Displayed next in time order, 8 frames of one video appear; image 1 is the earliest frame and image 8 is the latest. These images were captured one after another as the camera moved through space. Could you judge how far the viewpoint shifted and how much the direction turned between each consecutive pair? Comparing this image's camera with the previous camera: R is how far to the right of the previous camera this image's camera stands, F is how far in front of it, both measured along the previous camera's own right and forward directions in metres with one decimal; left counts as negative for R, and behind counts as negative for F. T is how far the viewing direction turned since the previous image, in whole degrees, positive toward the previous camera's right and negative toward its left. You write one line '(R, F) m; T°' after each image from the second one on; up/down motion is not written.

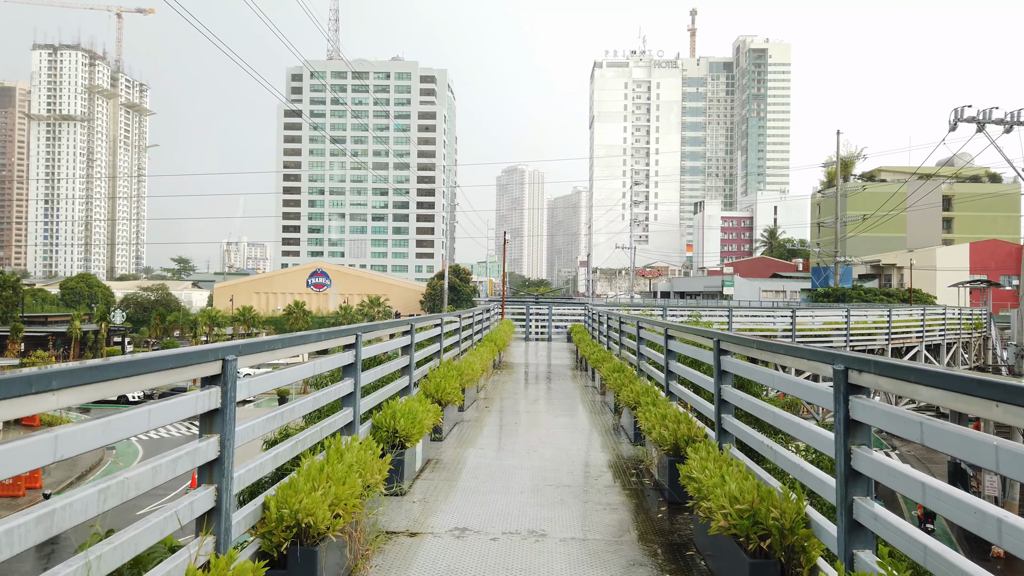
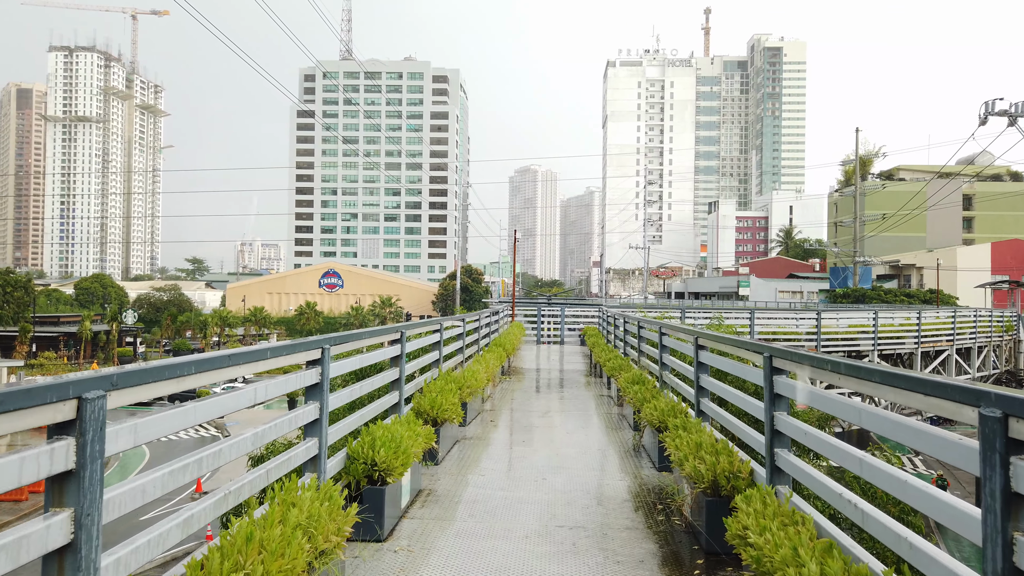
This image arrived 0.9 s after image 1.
(+0.1, +0.8) m; -1°
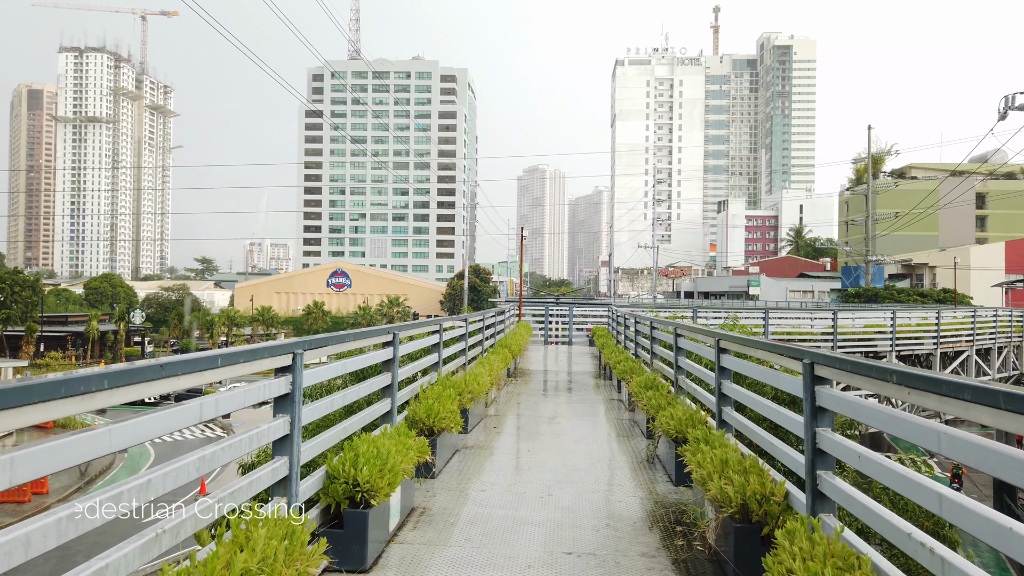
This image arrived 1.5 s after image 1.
(0.0, +0.4) m; -1°
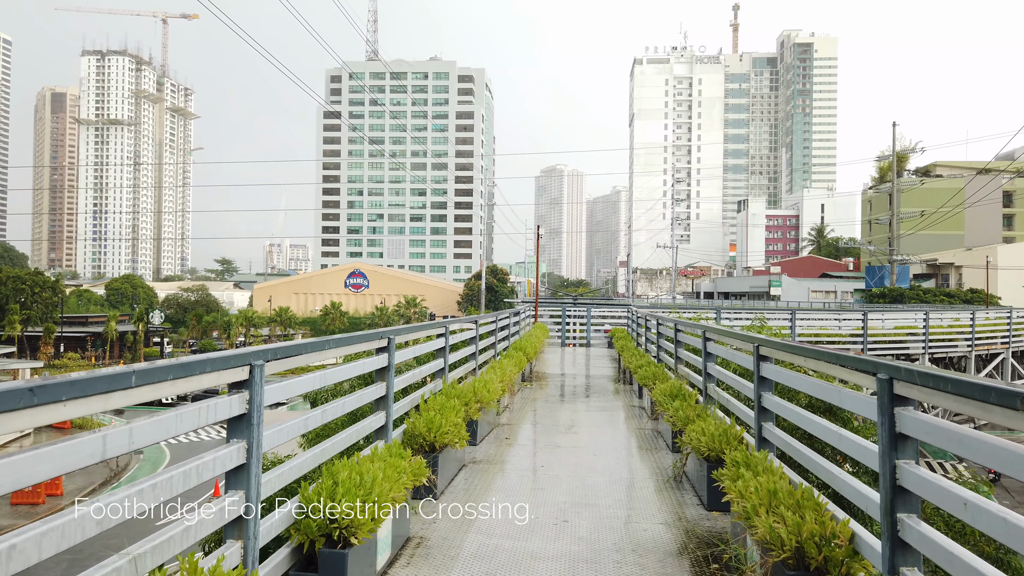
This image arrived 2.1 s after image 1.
(0.0, +0.5) m; -2°
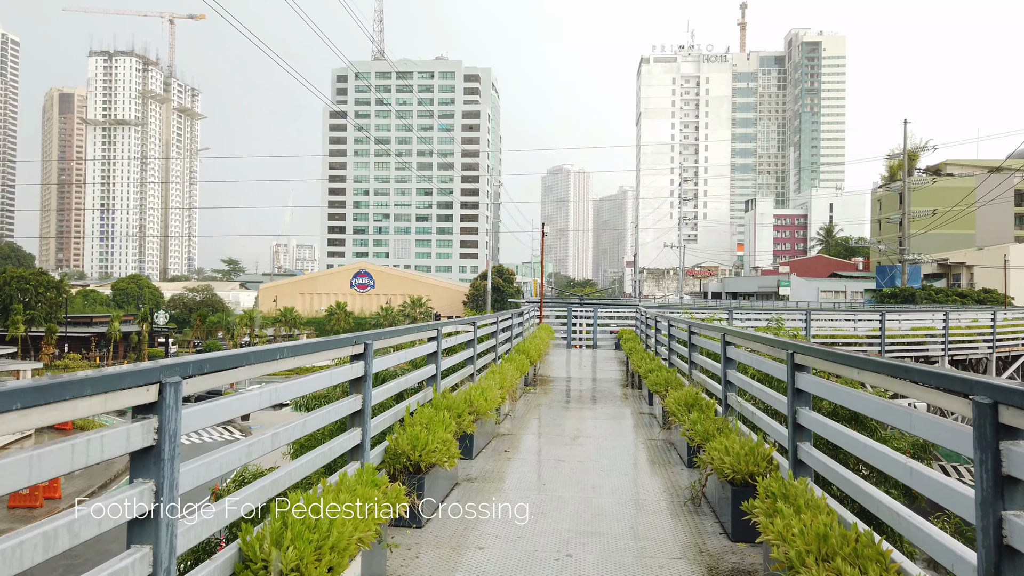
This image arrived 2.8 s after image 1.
(+0.1, +0.5) m; -1°
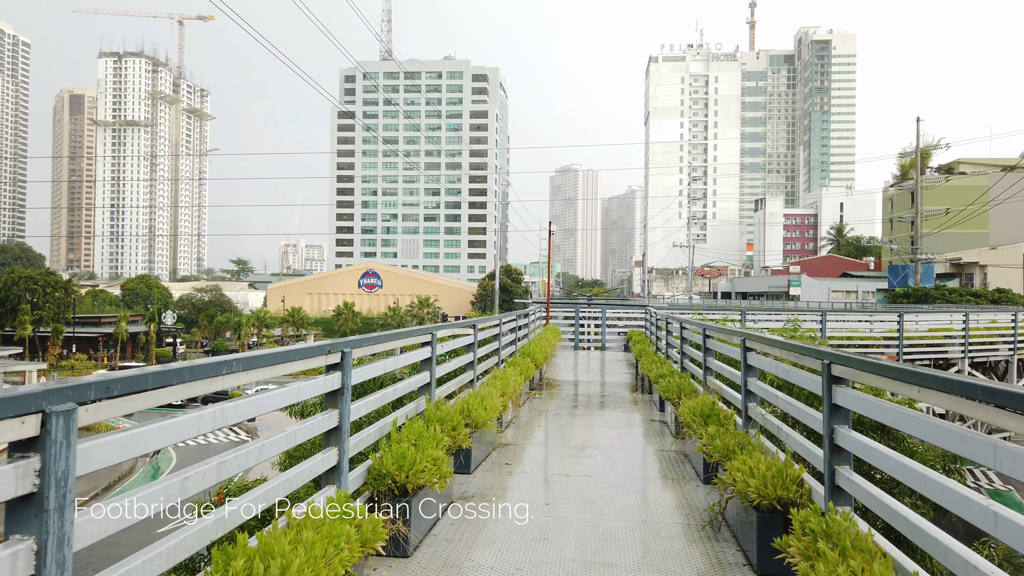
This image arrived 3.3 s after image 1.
(+0.1, +0.4) m; -1°
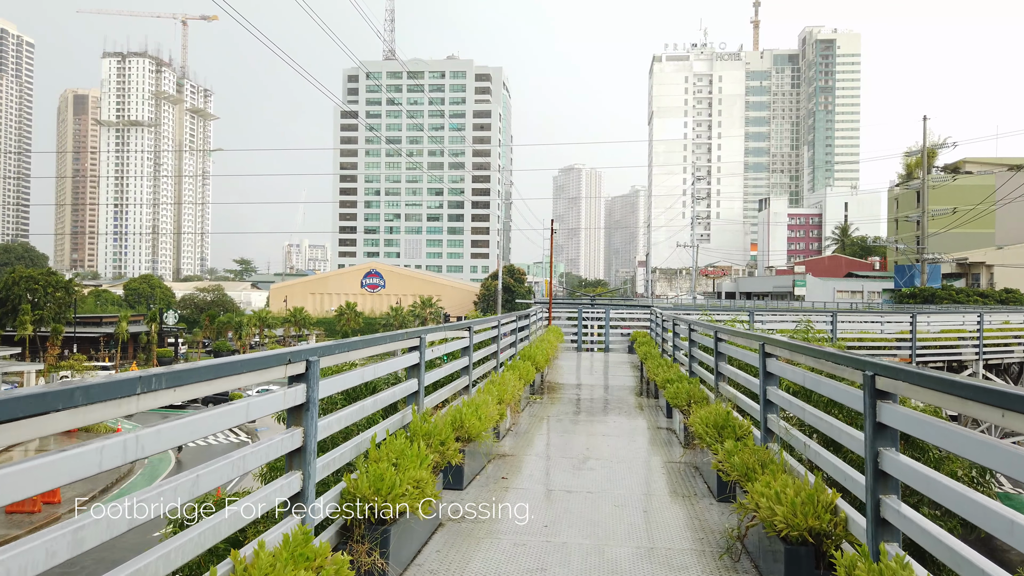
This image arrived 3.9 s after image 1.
(0.0, +0.4) m; 0°
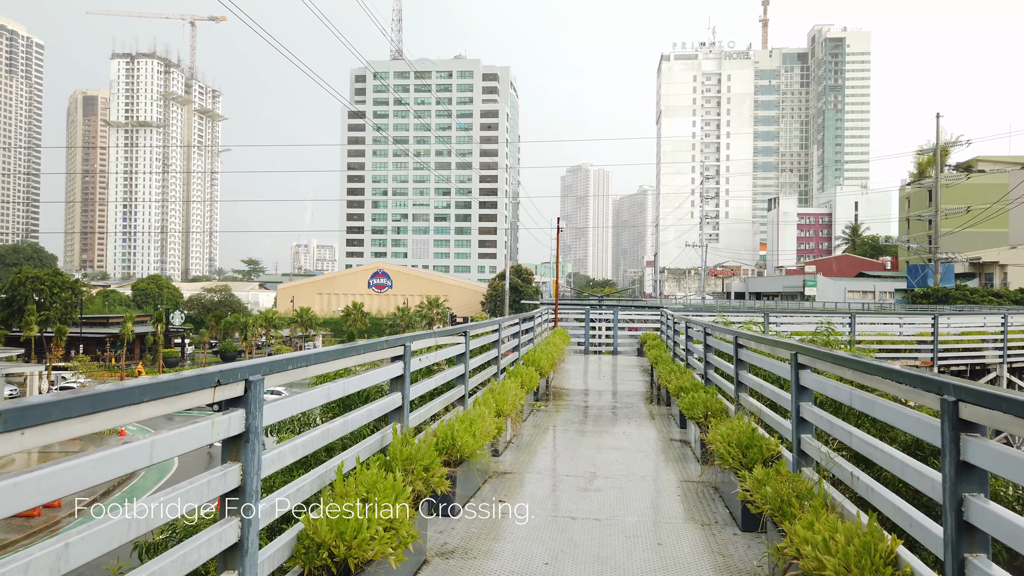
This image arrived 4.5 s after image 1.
(+0.1, +0.5) m; -1°
